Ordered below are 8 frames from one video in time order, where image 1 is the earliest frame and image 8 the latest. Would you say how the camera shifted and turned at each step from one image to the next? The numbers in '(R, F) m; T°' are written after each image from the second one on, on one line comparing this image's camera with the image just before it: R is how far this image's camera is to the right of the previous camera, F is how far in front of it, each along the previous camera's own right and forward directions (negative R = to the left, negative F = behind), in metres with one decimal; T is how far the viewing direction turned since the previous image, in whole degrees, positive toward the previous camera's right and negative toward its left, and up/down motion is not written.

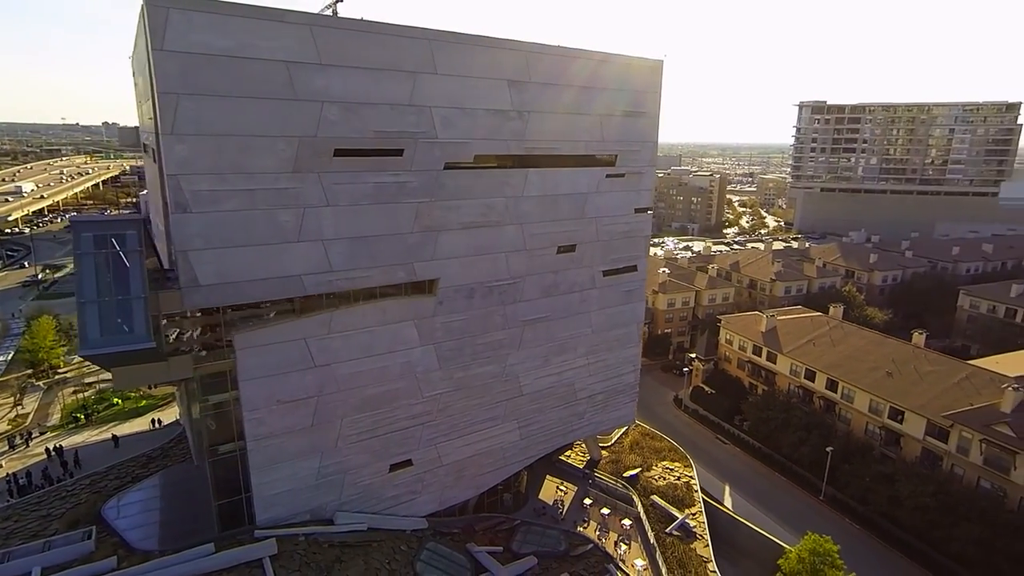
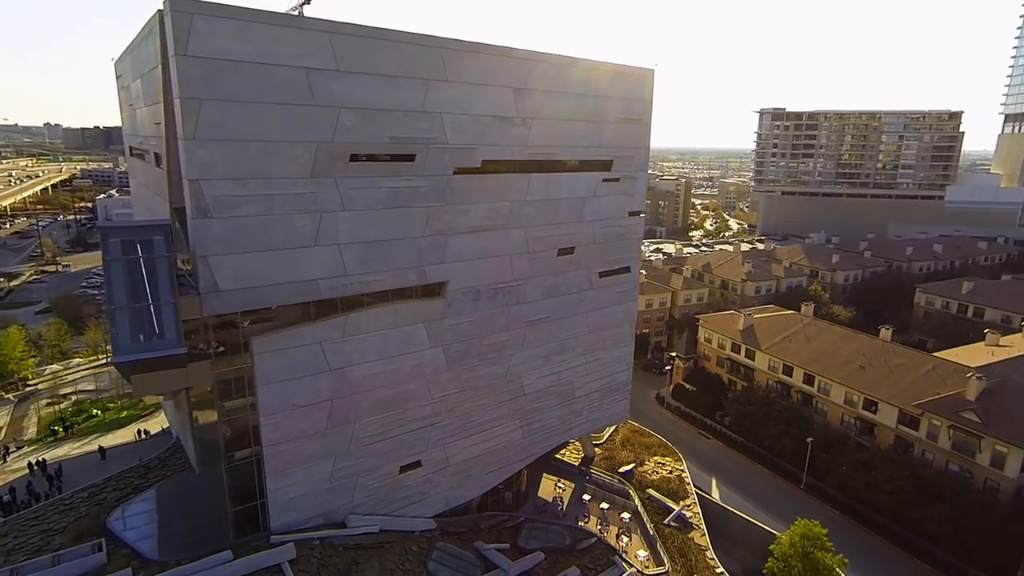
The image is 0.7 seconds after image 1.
(-1.5, -0.4) m; +4°
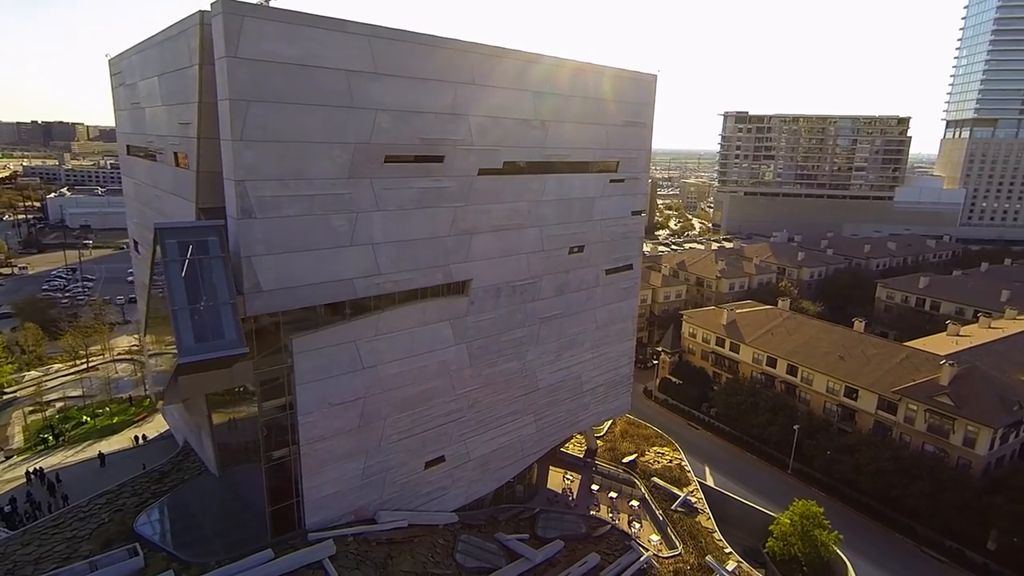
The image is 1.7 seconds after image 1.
(-2.1, -0.5) m; +4°
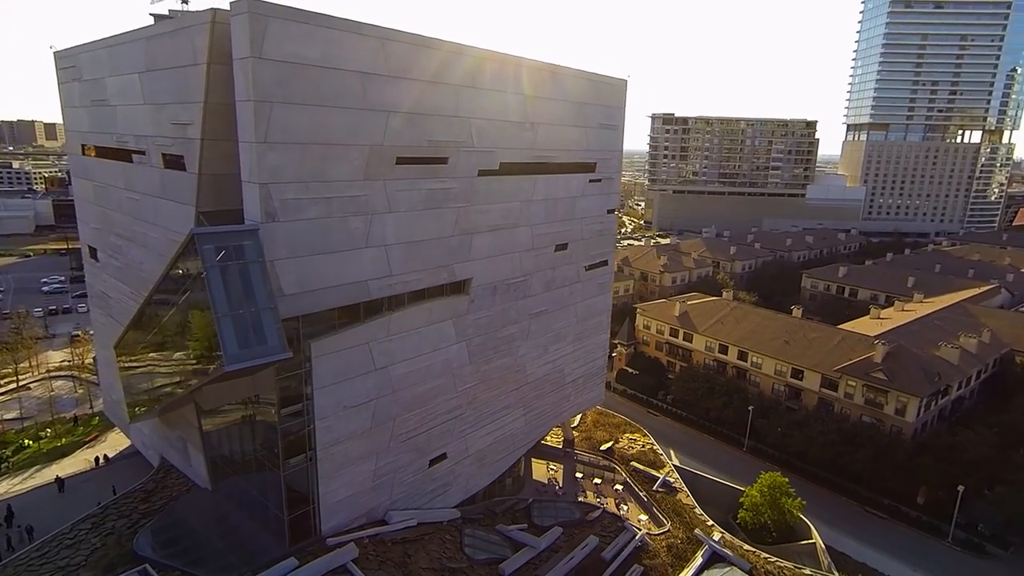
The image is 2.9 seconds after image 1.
(-2.6, -0.4) m; +7°
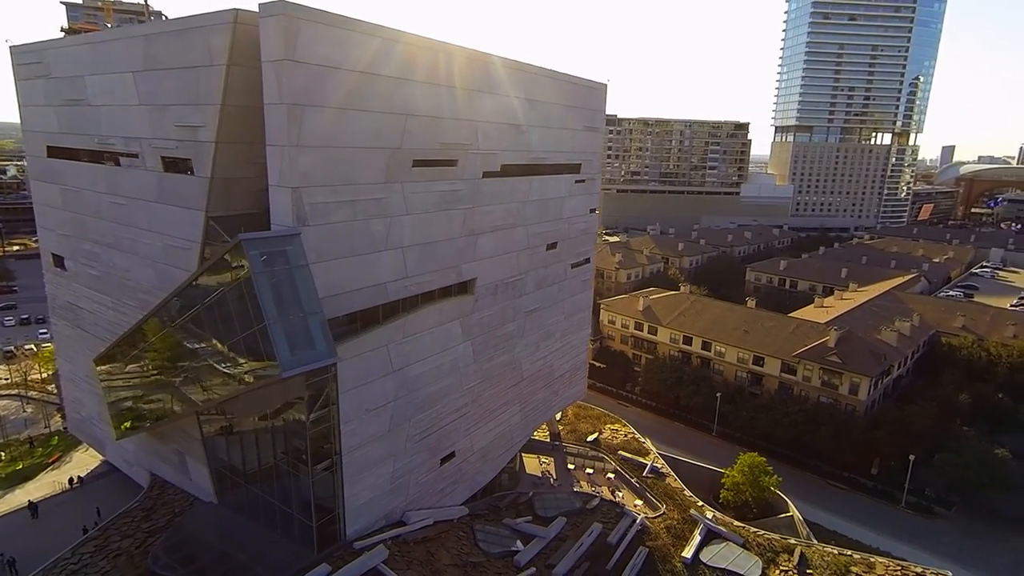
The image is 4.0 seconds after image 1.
(-2.4, -0.4) m; +6°
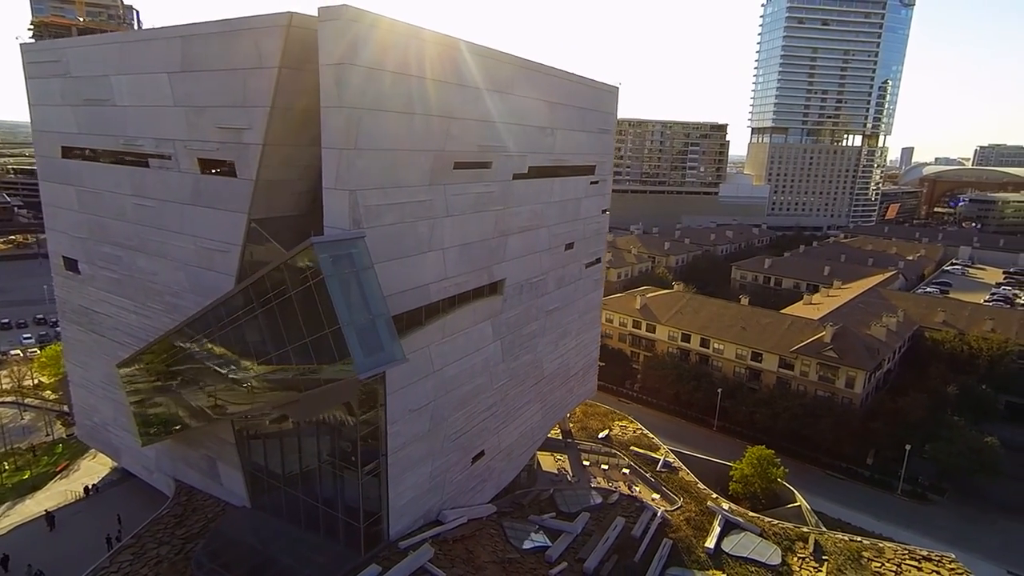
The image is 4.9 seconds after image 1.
(-2.0, -0.3) m; +3°
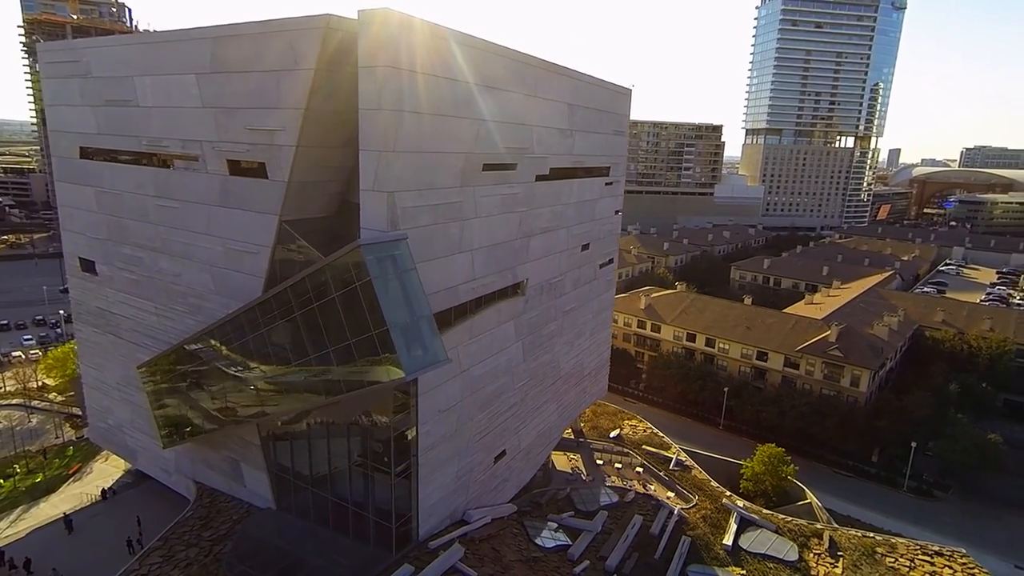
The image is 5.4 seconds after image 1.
(-1.1, -0.1) m; +1°
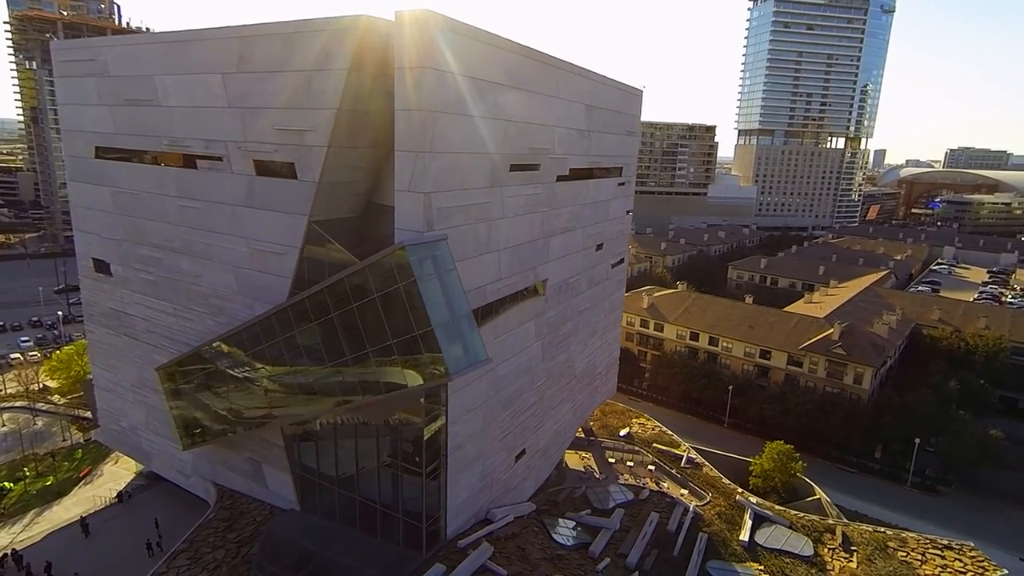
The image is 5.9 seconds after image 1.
(-1.1, -0.1) m; +1°
